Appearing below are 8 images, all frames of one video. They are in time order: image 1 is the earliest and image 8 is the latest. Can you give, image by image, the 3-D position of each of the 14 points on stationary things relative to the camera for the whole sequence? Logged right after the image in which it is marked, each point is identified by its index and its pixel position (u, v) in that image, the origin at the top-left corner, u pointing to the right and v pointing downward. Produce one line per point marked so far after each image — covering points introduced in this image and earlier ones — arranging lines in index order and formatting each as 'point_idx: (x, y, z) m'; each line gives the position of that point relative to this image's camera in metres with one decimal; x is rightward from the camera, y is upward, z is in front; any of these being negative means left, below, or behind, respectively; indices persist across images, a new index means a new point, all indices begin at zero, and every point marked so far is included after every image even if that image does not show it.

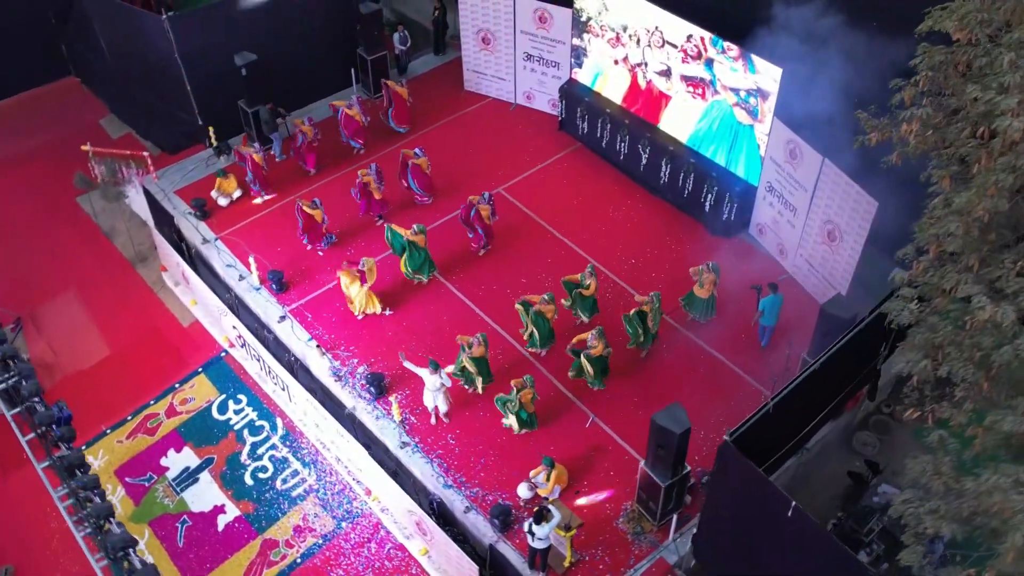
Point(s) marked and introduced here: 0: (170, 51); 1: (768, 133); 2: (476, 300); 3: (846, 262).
0: (-5.2, +3.6, +14.3) m
1: (+3.4, +2.1, +12.5) m
2: (-0.5, -0.2, +12.8) m
3: (+4.2, +0.3, +11.9) m
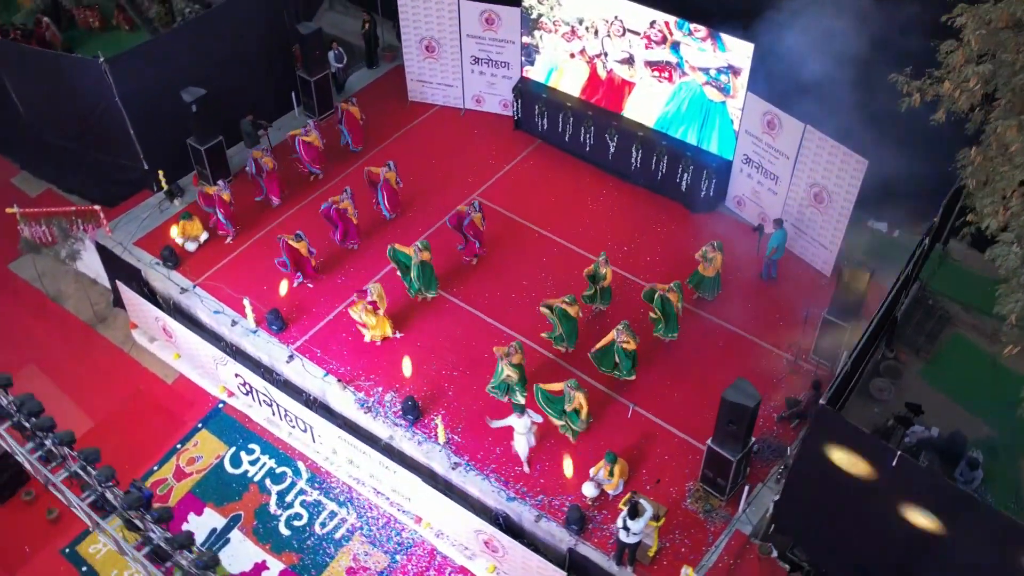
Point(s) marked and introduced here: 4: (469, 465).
0: (-5.8, +2.8, +13.4) m
1: (+3.2, +2.5, +12.9) m
2: (-0.4, -0.3, +12.7) m
3: (+4.3, +0.9, +12.4) m
4: (-0.5, -2.1, +10.9) m
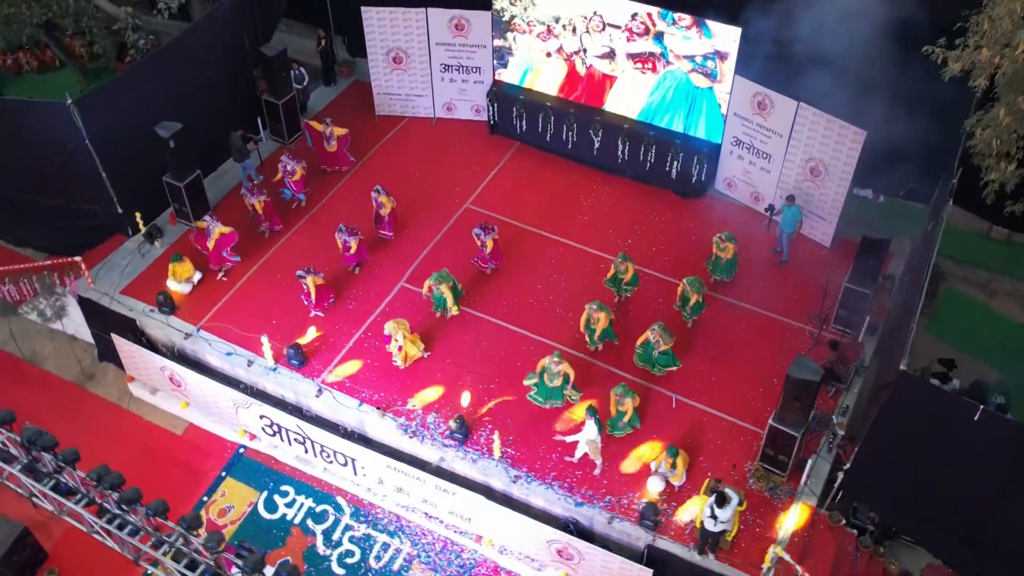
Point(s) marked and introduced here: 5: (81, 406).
0: (-5.9, +2.0, +12.6) m
1: (+3.1, +2.8, +13.2) m
2: (-0.1, -0.4, +12.5) m
3: (+4.4, +1.3, +12.8) m
4: (+0.2, -2.2, +10.8) m
5: (-6.0, -1.7, +13.1) m
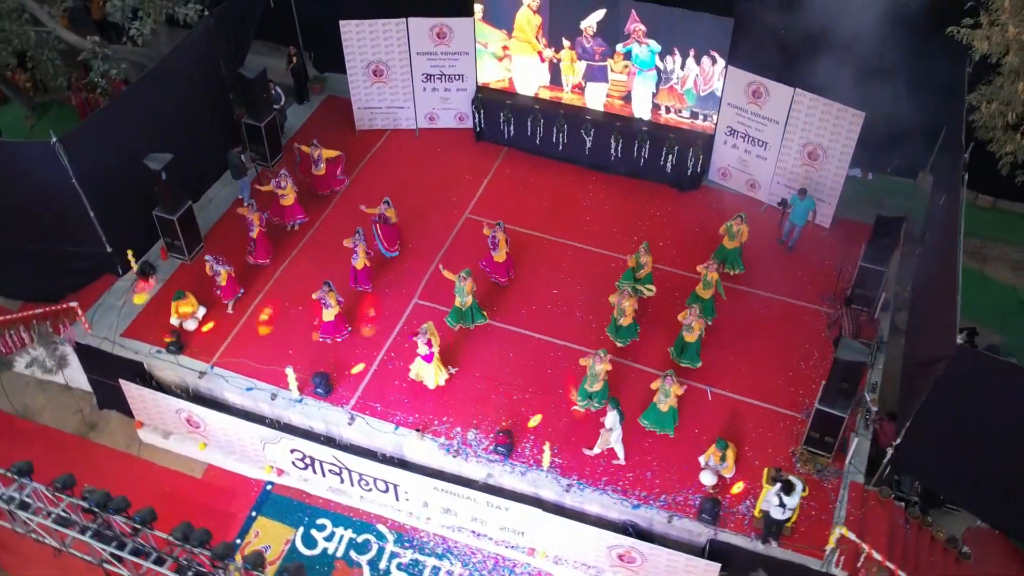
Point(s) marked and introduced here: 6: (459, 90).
0: (-5.7, +1.4, +11.9) m
1: (+3.0, +2.9, +13.3) m
2: (+0.2, -0.5, +12.4) m
3: (+4.5, +1.6, +13.1) m
4: (+0.8, -2.2, +10.7) m
5: (-5.7, -2.3, +12.4) m
6: (-0.9, +3.2, +15.0) m
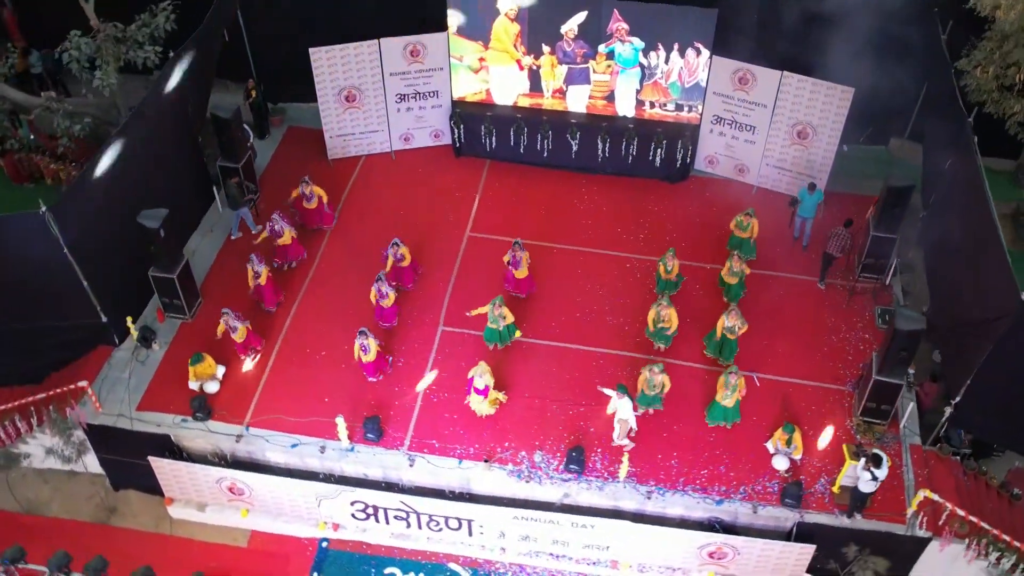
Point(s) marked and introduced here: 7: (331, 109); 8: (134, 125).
0: (-5.4, +0.5, +11.0) m
1: (+2.8, +3.1, +13.5) m
2: (+0.7, -0.6, +12.2) m
3: (+4.5, +2.0, +13.4) m
4: (+1.7, -2.3, +10.6) m
5: (-4.9, -3.2, +11.5) m
6: (-1.2, +2.8, +14.7) m
7: (-2.8, +2.7, +14.3) m
8: (-4.8, +2.1, +11.8) m
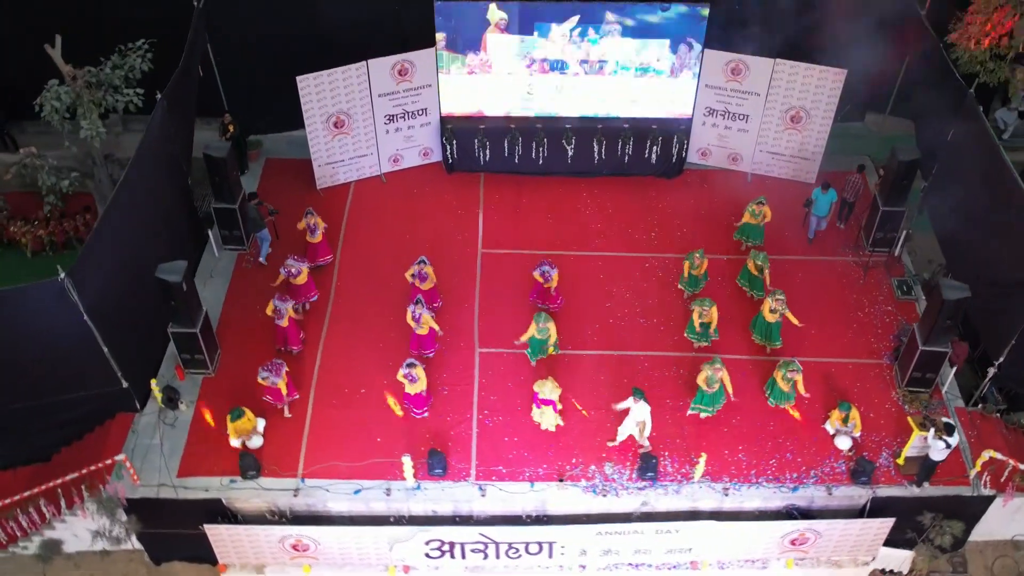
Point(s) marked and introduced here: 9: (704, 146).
0: (-4.8, -0.3, +10.2) m
1: (+2.8, +3.2, +13.6) m
2: (+1.2, -0.7, +12.2) m
3: (+4.5, +2.3, +13.8) m
4: (+2.6, -2.2, +10.7) m
5: (-3.9, -3.9, +10.8) m
6: (-1.4, +2.5, +14.3) m
7: (-2.8, +2.2, +13.8) m
8: (-4.5, +1.4, +11.1) m
9: (+3.0, +2.2, +14.5) m
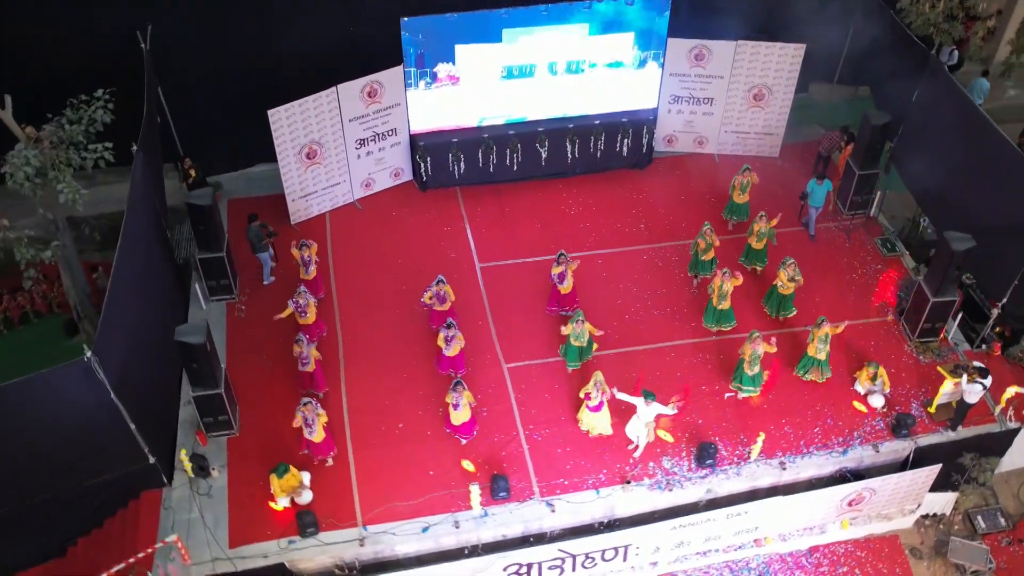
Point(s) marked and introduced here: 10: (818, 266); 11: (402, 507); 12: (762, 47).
0: (-4.1, -1.1, +9.3) m
1: (+2.3, +3.4, +13.8) m
2: (+1.5, -0.7, +12.2) m
3: (+4.1, +2.8, +14.2) m
4: (+3.3, -2.0, +10.9) m
5: (-2.9, -4.5, +10.1) m
6: (-1.8, +2.1, +13.9) m
7: (-3.1, +1.7, +13.2) m
8: (-4.2, +0.6, +10.3) m
9: (+2.5, +2.5, +14.8) m
10: (+4.4, +0.3, +13.2) m
11: (-1.2, -2.4, +10.4) m
12: (+3.7, +3.5, +13.6) m
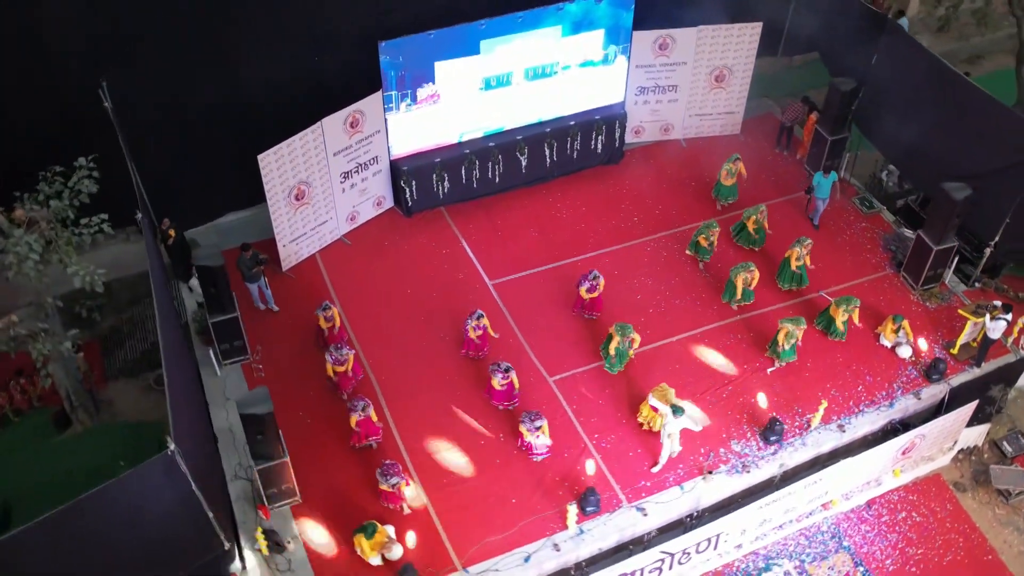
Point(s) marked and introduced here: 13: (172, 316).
0: (-3.0, -1.8, +8.6) m
1: (+1.8, +3.6, +13.9) m
2: (+1.9, -0.6, +12.3) m
3: (+3.6, +3.2, +14.7) m
4: (+4.1, -1.6, +11.3) m
5: (-1.4, -5.0, +9.6) m
6: (-2.0, +1.6, +13.4) m
7: (-3.1, +1.0, +12.5) m
8: (-3.5, -0.2, +9.5) m
9: (+2.0, +2.6, +15.0) m
10: (+4.4, +0.8, +13.7) m
11: (-0.2, -2.7, +10.1) m
12: (+3.2, +3.9, +14.0) m
13: (-3.7, -0.3, +10.1) m
